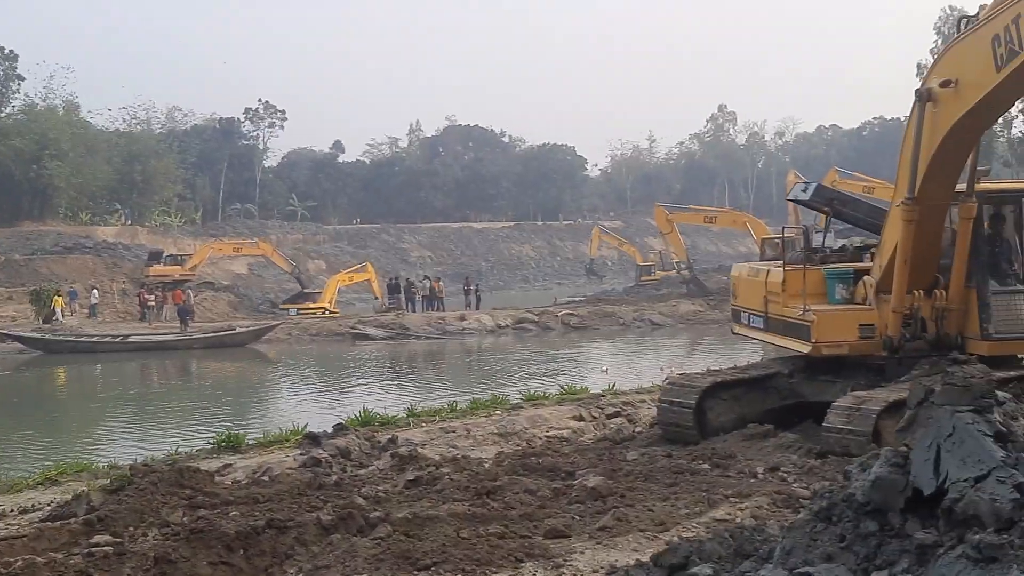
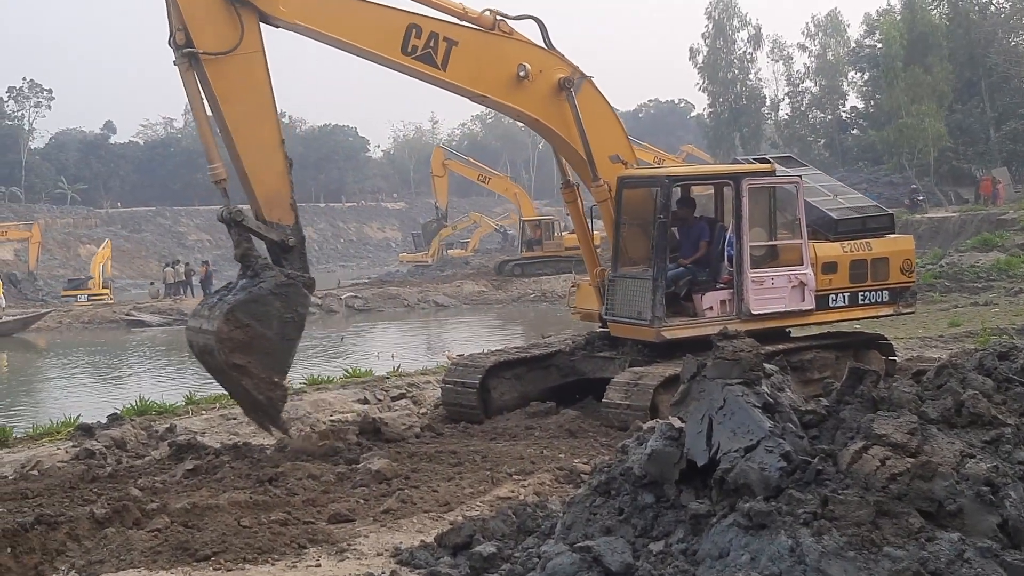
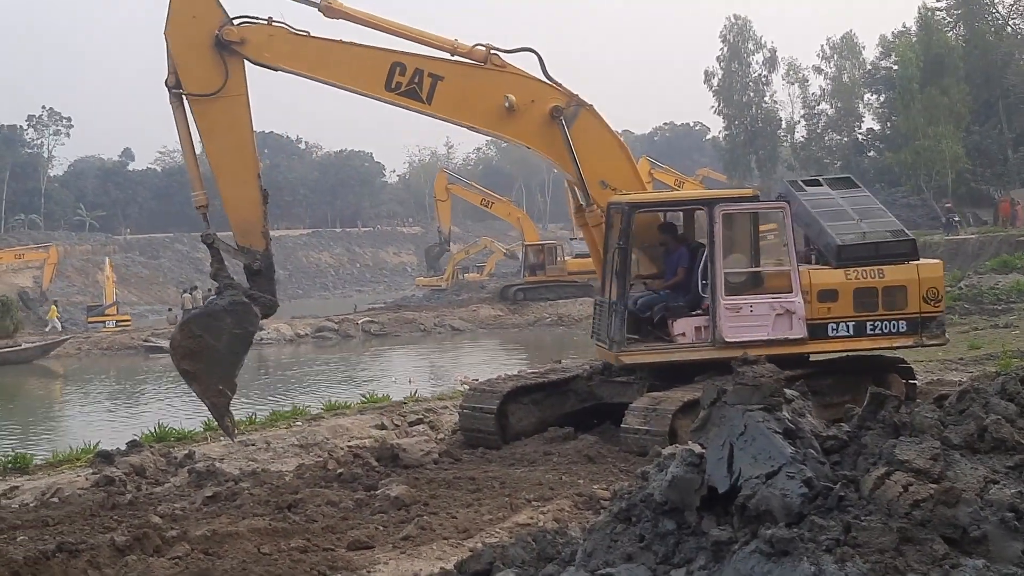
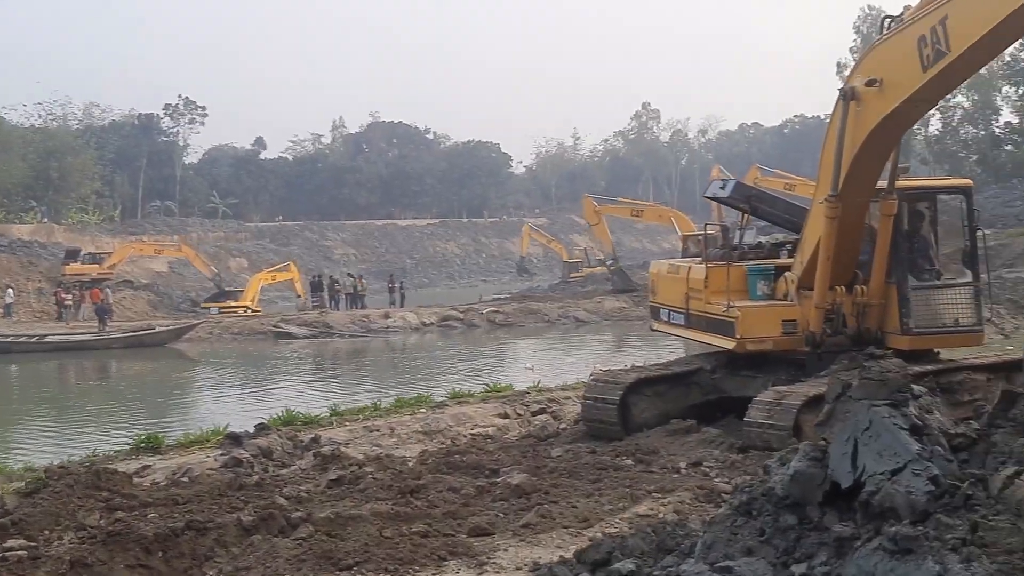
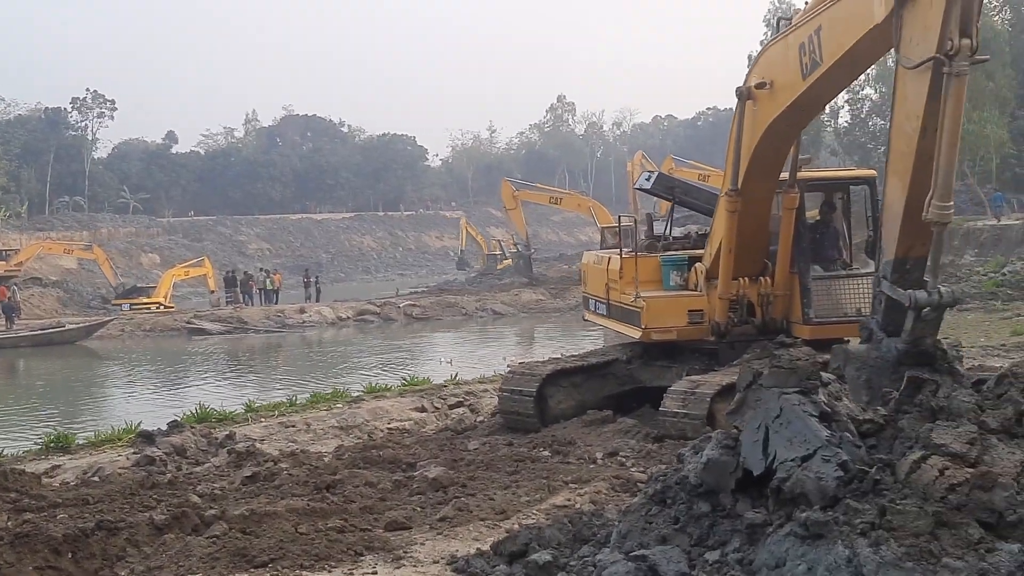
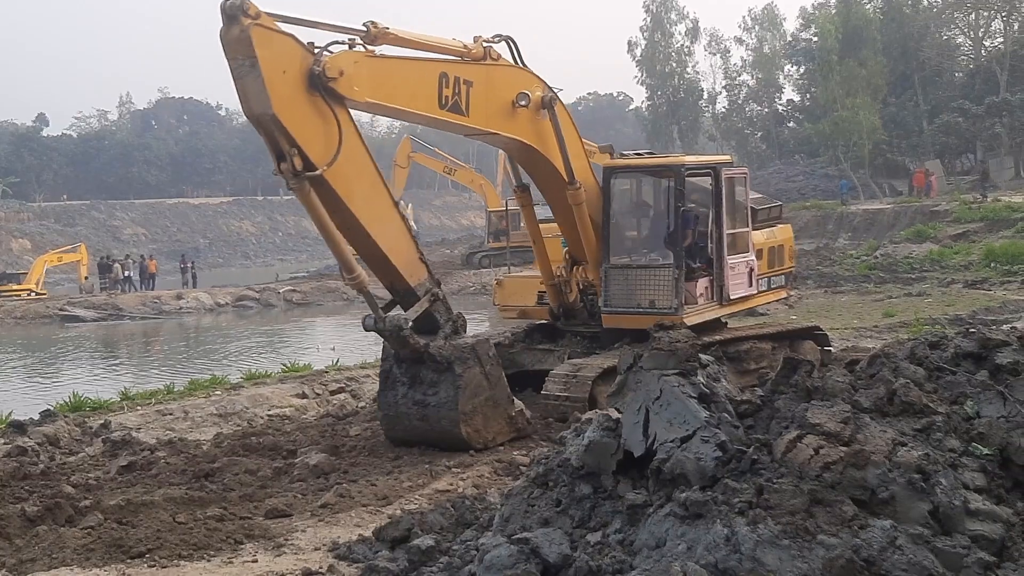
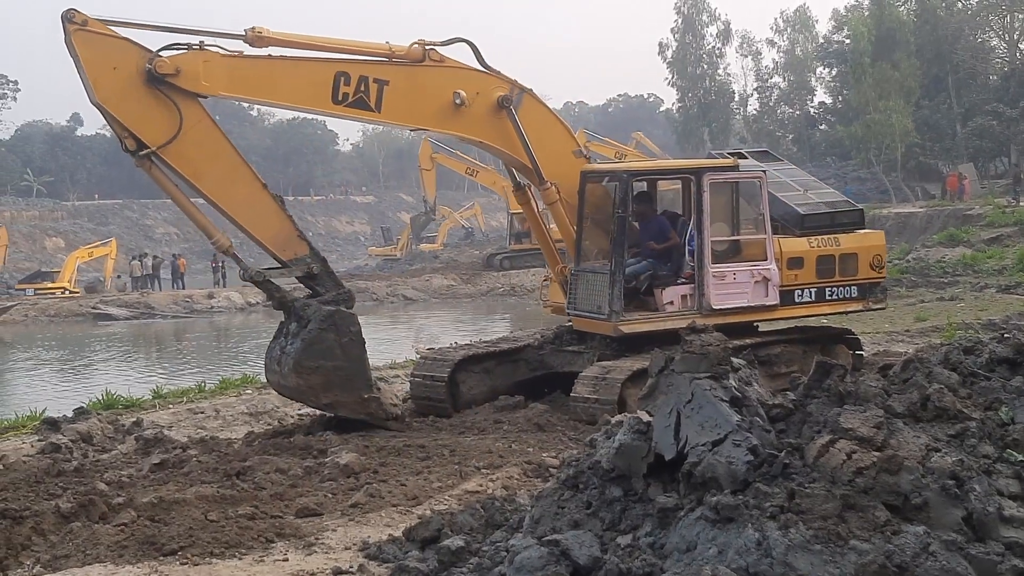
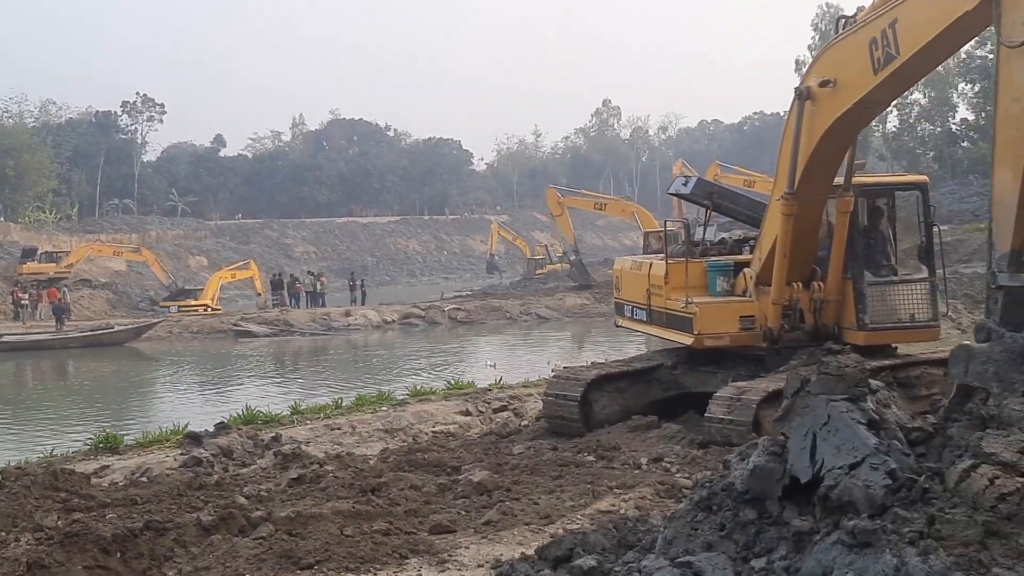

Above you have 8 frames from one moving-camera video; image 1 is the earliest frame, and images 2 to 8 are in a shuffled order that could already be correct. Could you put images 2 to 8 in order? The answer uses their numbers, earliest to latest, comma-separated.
4, 8, 5, 6, 7, 2, 3
